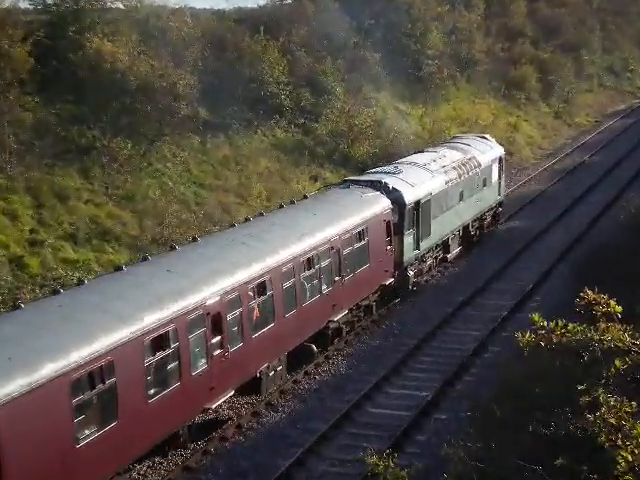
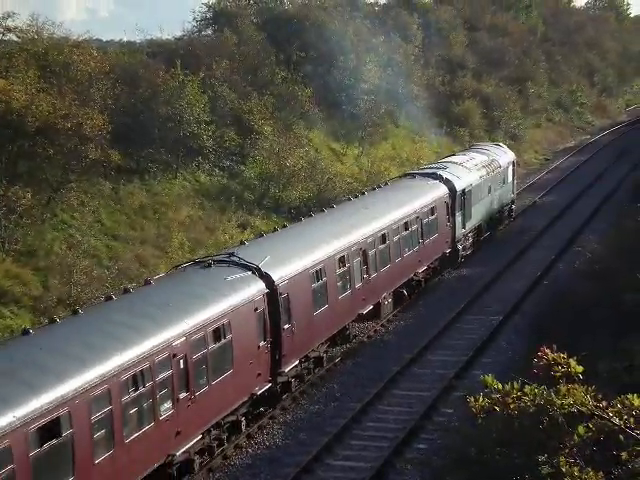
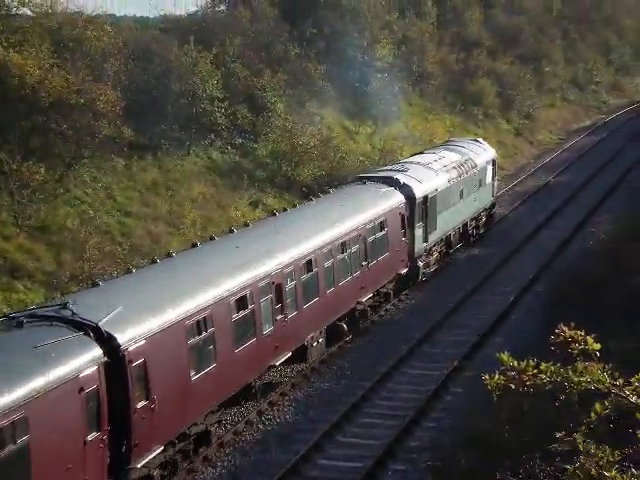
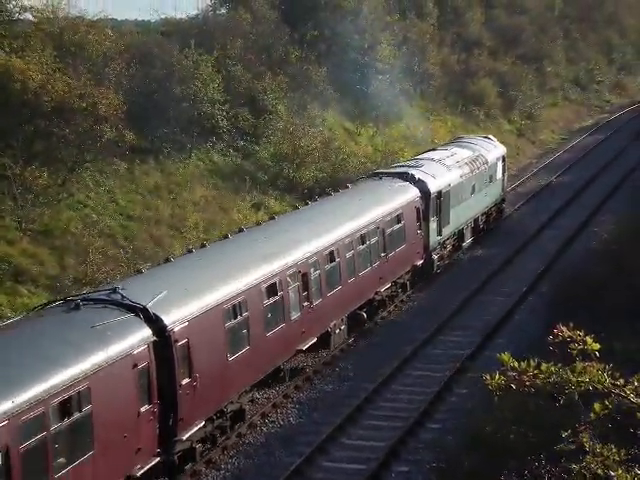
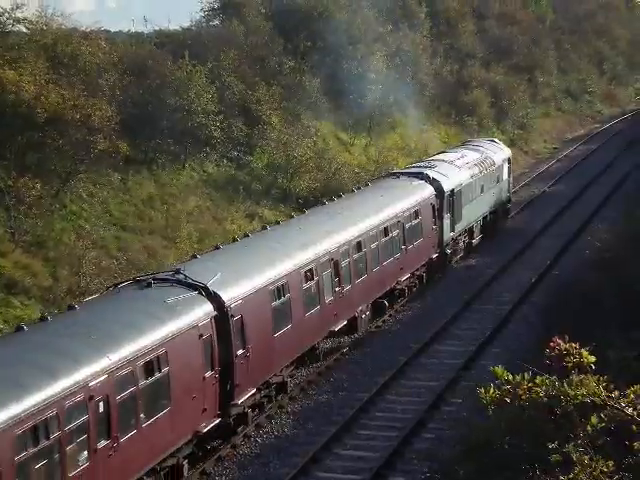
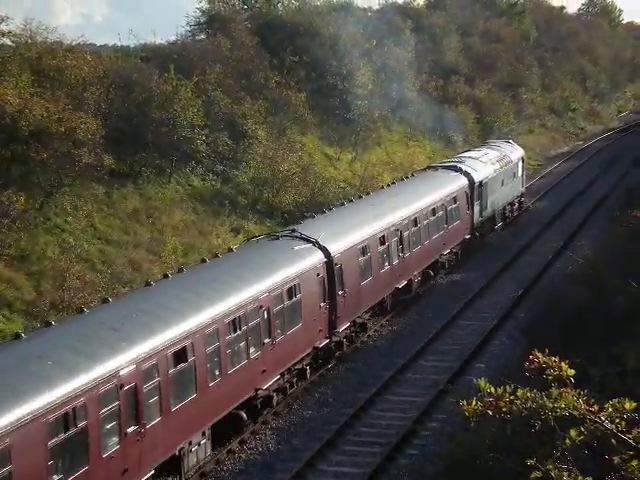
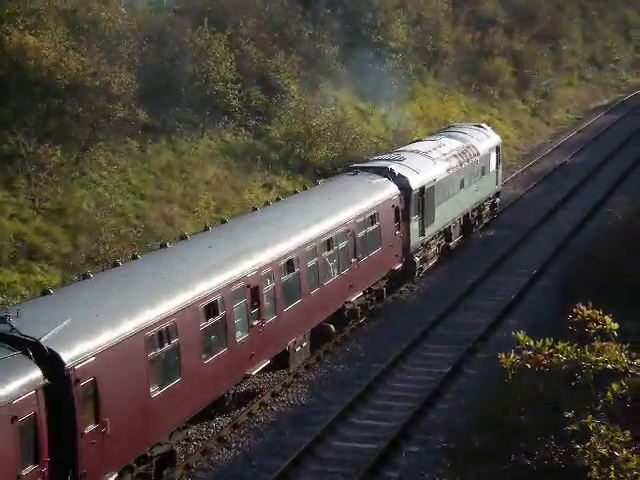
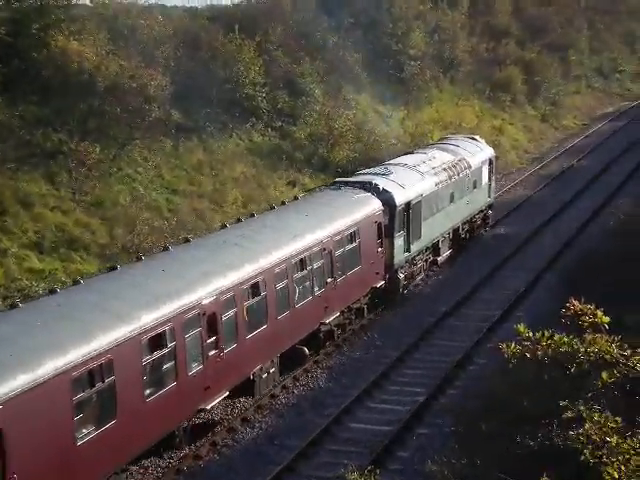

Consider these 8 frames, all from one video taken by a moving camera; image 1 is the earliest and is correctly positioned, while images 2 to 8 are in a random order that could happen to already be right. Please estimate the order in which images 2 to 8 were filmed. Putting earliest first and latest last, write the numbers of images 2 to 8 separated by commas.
8, 7, 3, 4, 5, 2, 6
